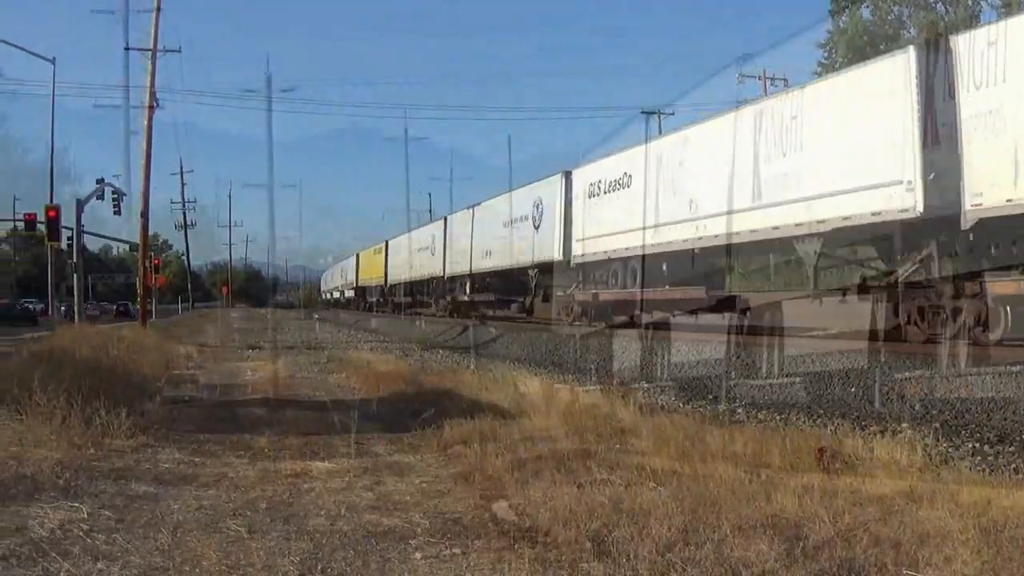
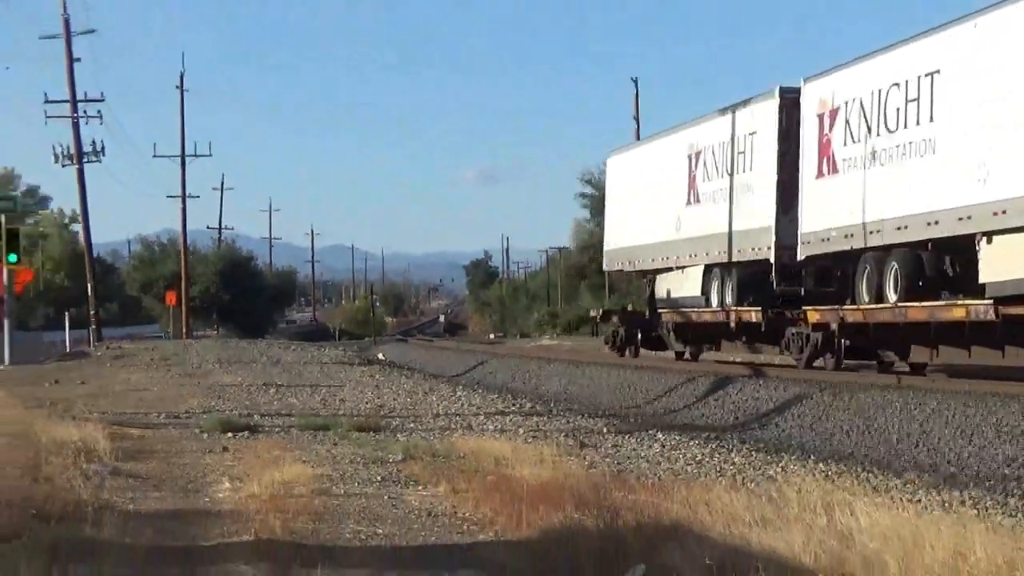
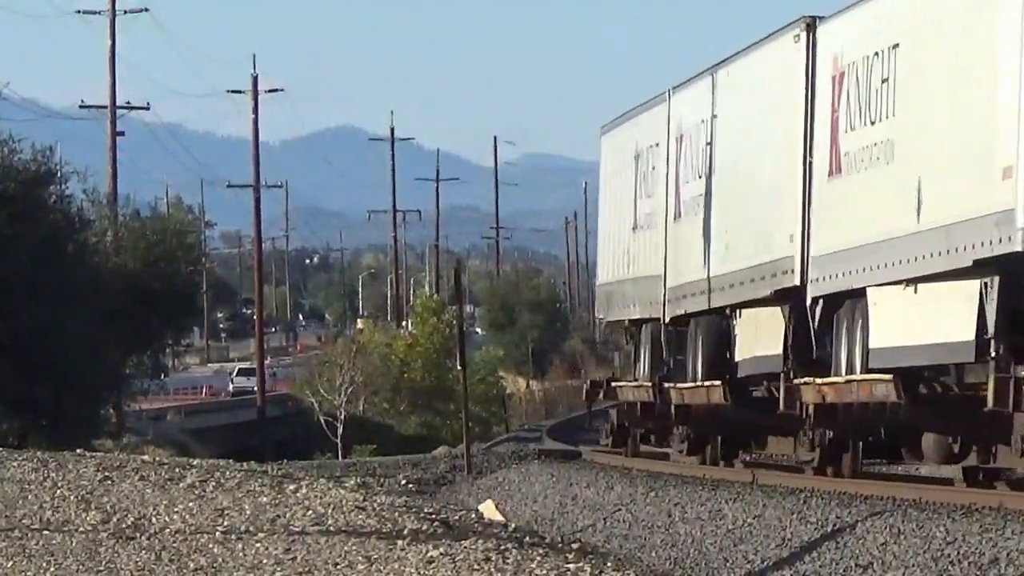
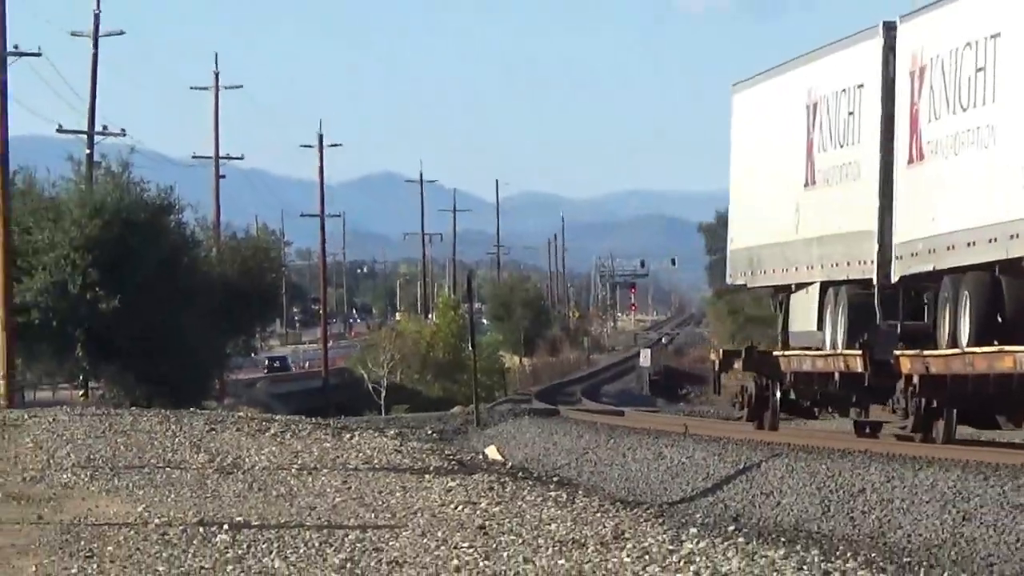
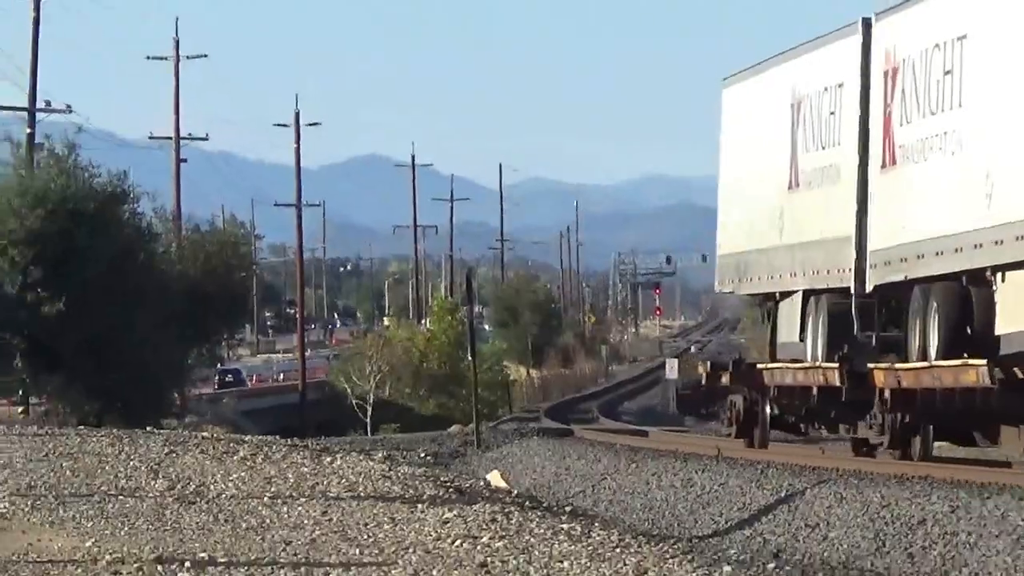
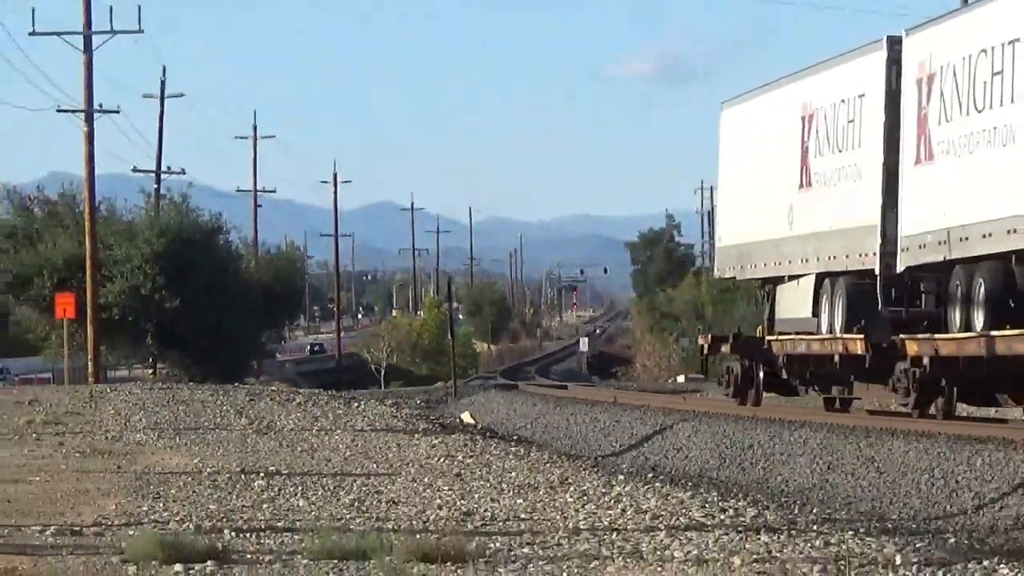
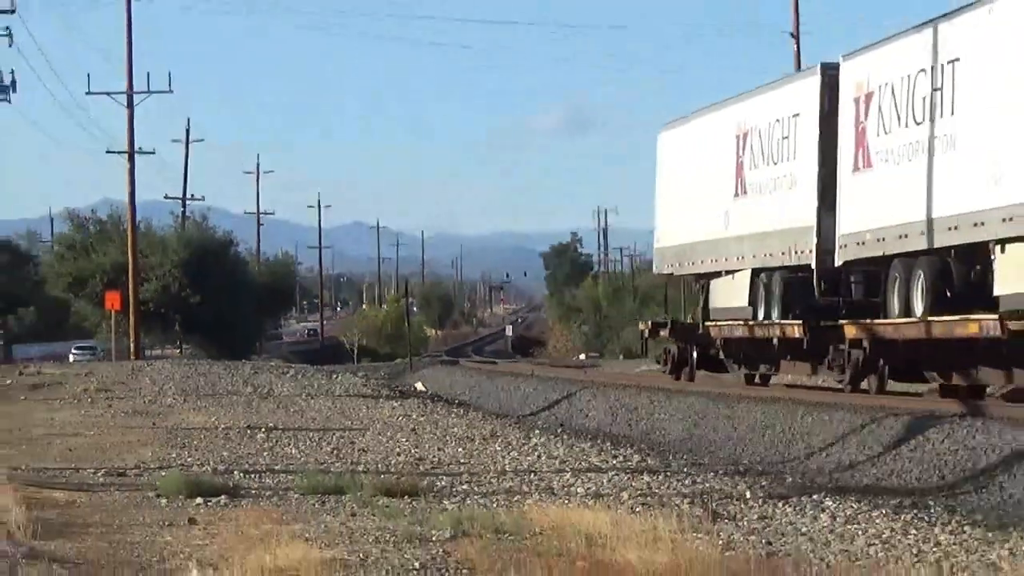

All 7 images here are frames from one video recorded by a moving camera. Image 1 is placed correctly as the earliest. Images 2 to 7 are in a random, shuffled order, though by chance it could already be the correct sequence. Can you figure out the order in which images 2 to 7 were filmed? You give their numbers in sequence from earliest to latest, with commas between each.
3, 5, 4, 6, 7, 2
